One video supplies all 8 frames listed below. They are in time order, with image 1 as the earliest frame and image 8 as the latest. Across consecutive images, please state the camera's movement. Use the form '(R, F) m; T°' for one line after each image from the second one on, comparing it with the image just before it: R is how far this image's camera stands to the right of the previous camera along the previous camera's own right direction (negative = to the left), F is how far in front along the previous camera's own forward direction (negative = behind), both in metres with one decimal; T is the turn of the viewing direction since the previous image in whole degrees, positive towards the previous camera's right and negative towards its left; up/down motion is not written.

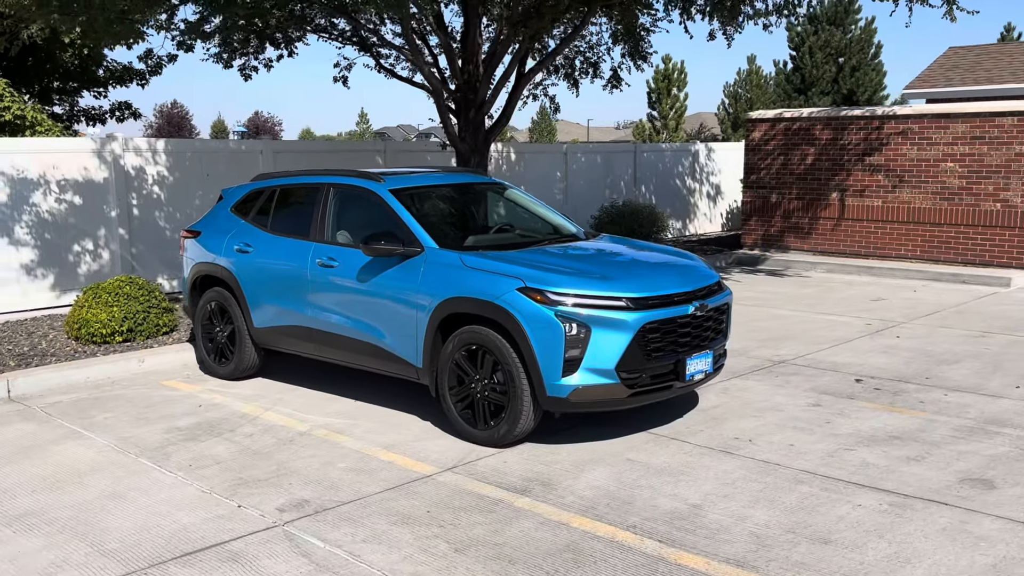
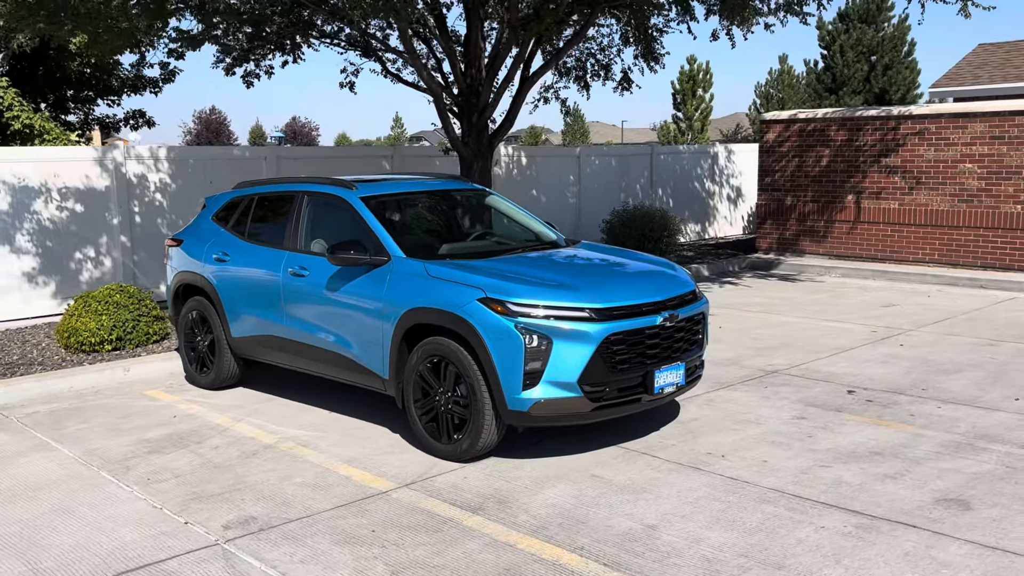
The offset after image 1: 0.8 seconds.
(+0.4, +0.2) m; -2°
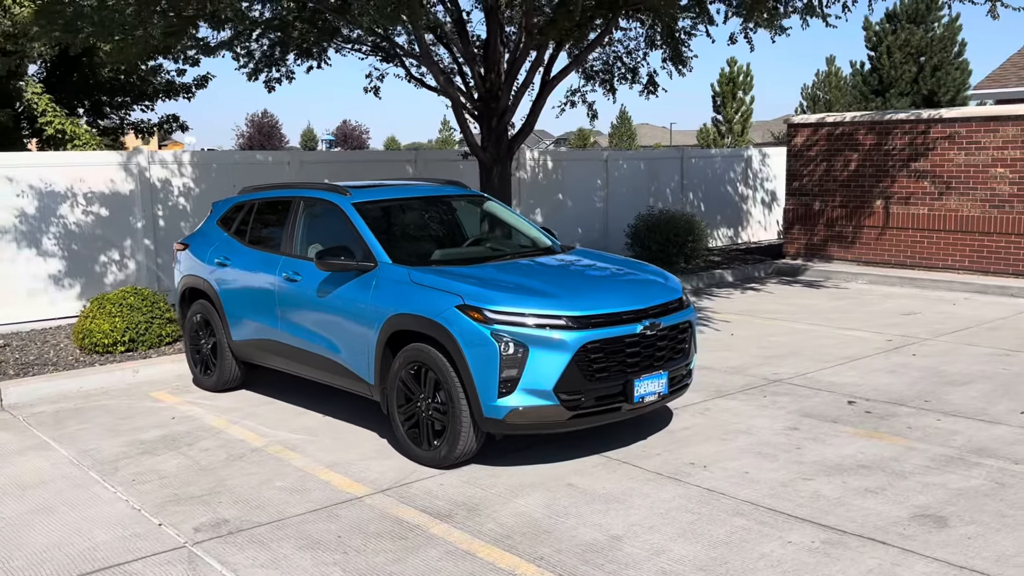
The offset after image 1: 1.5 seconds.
(+0.4, 0.0) m; -3°
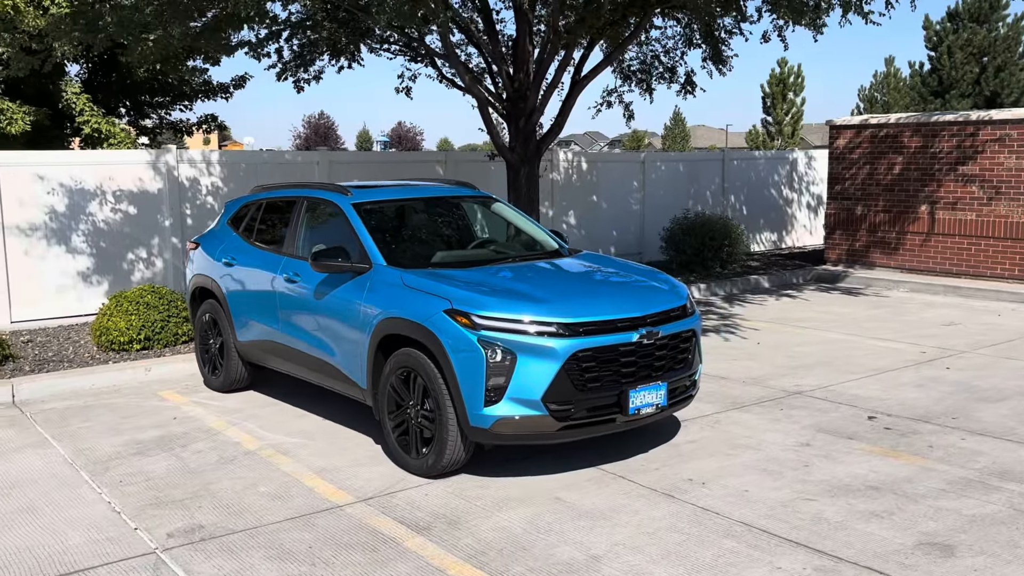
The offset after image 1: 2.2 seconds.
(+0.3, +0.2) m; -3°
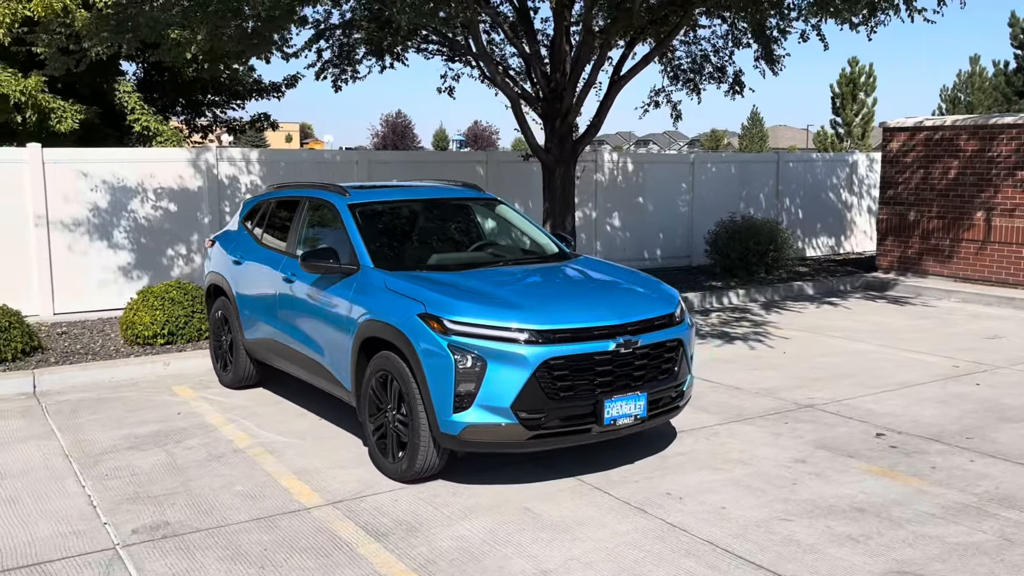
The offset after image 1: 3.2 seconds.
(+0.5, +0.1) m; -5°
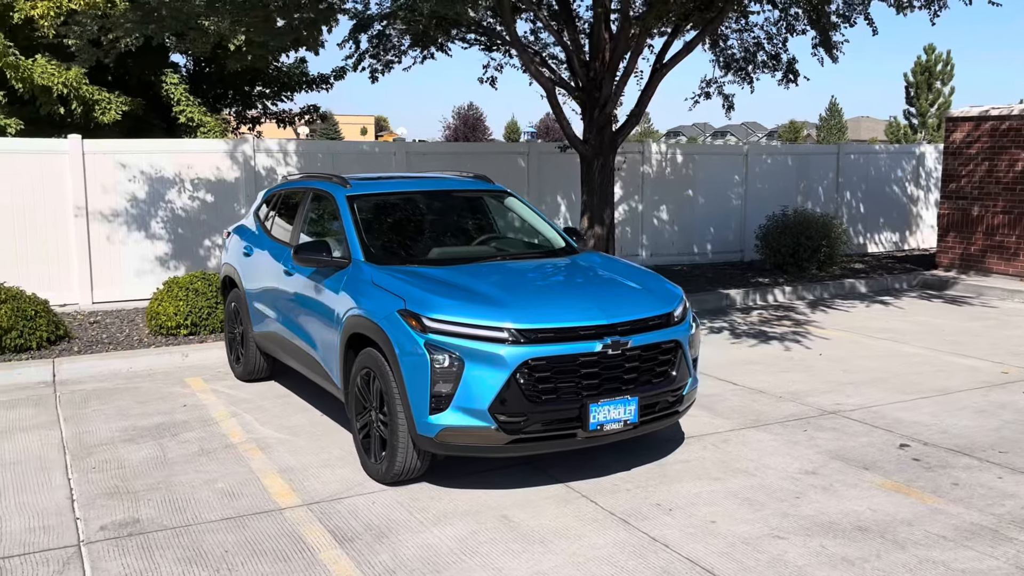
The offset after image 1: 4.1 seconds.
(+0.4, +0.2) m; -4°
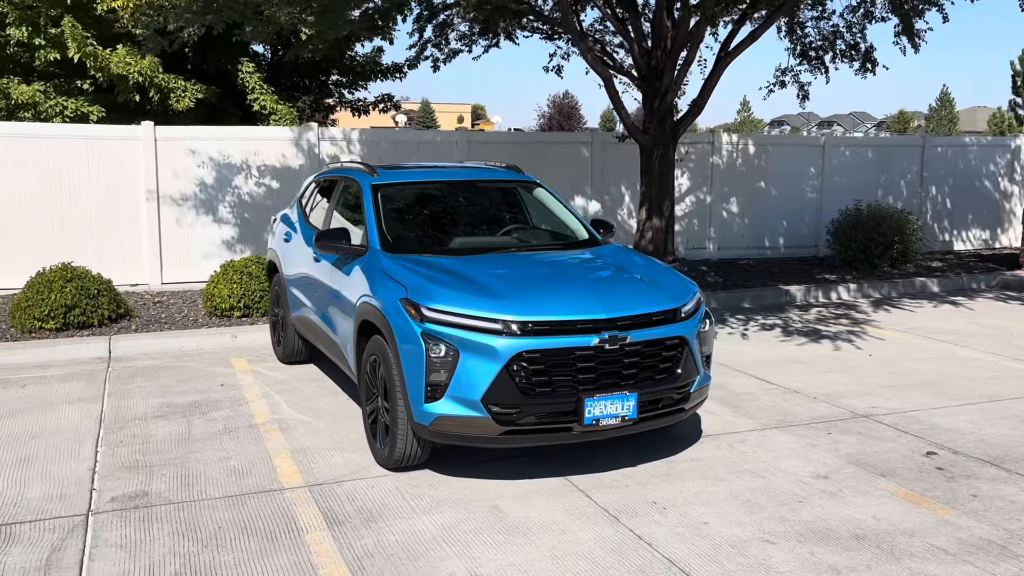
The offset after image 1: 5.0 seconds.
(+0.5, 0.0) m; -6°
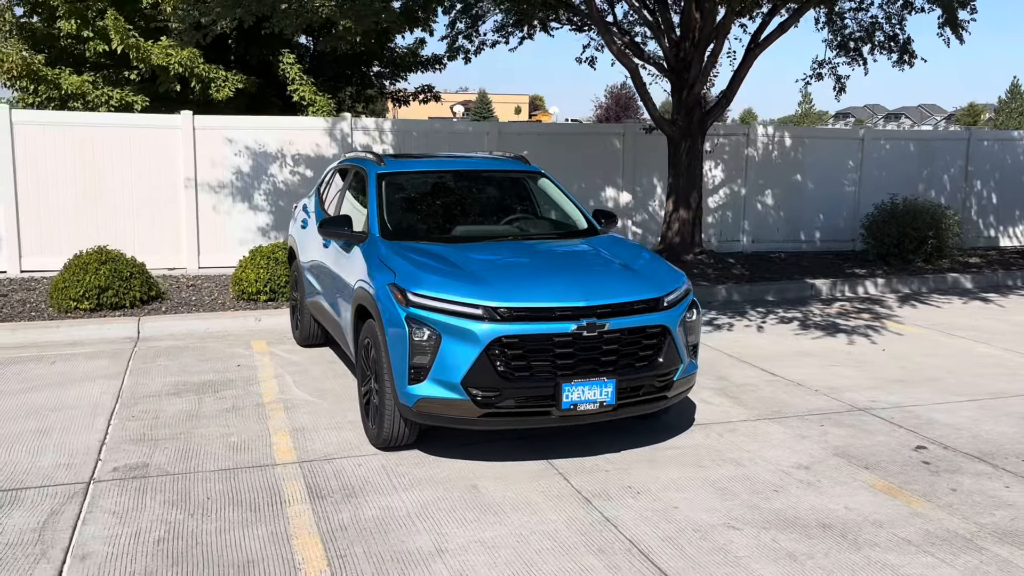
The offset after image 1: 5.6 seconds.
(+0.4, -0.1) m; -3°
